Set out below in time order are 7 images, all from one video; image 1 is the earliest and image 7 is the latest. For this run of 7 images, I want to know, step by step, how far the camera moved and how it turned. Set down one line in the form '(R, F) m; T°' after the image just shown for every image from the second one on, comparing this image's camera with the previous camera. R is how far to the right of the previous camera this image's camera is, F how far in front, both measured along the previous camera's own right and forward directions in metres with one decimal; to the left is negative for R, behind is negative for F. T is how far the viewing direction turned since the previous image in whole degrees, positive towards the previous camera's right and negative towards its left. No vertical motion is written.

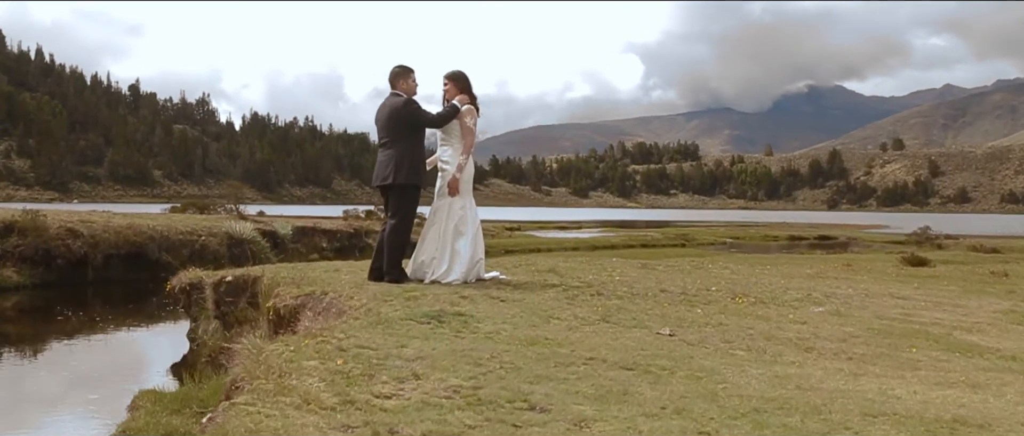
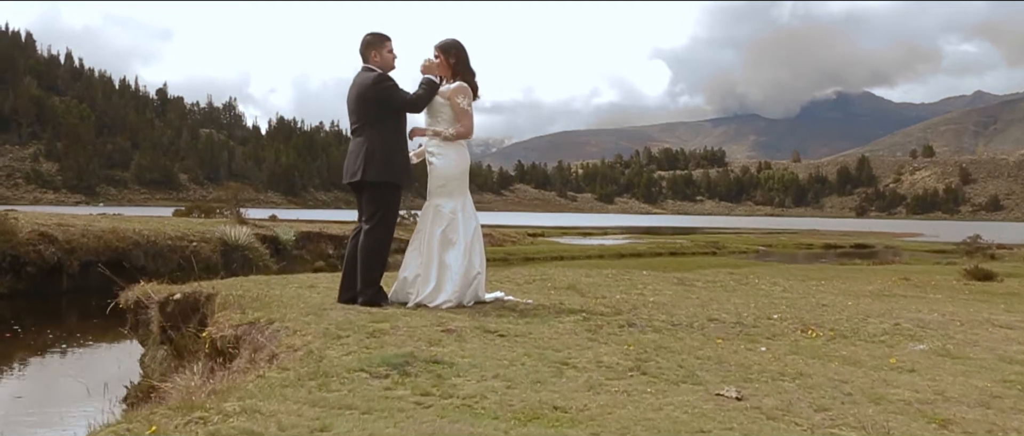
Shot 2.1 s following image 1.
(+0.2, +2.2) m; -2°
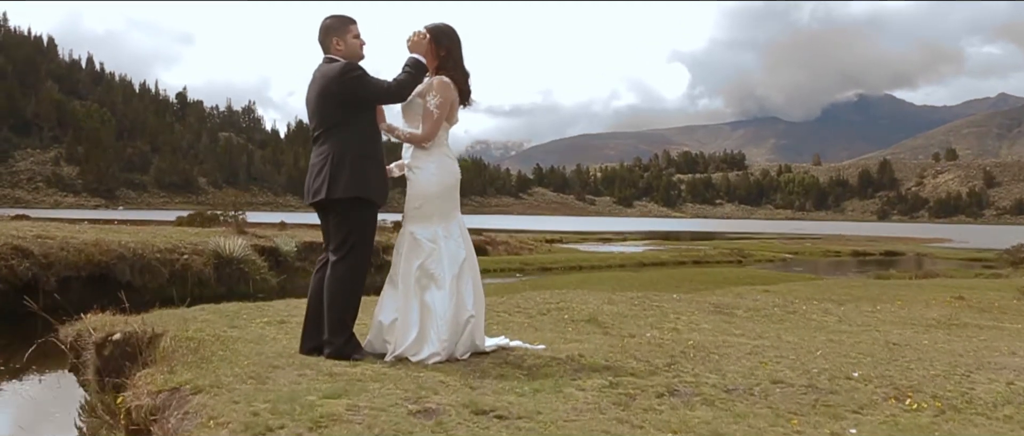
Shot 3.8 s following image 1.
(+0.1, +1.8) m; -1°
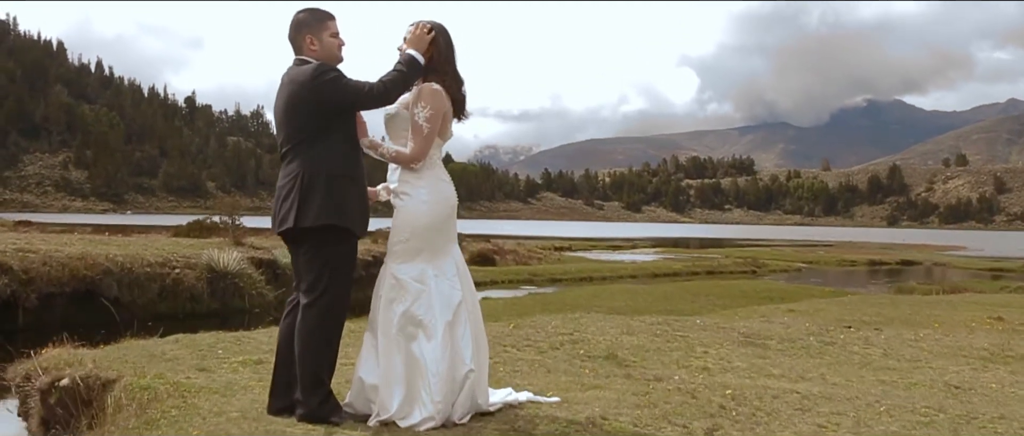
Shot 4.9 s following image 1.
(0.0, +1.1) m; -1°
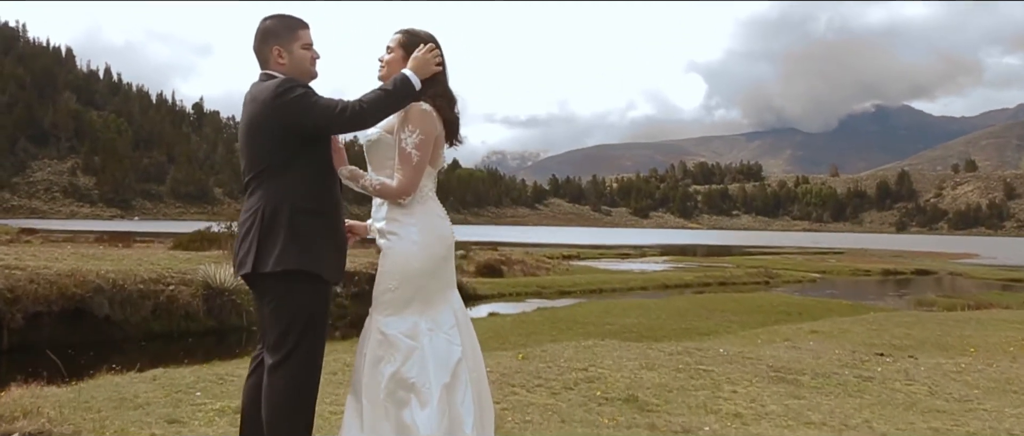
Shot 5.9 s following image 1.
(0.0, +0.9) m; -1°
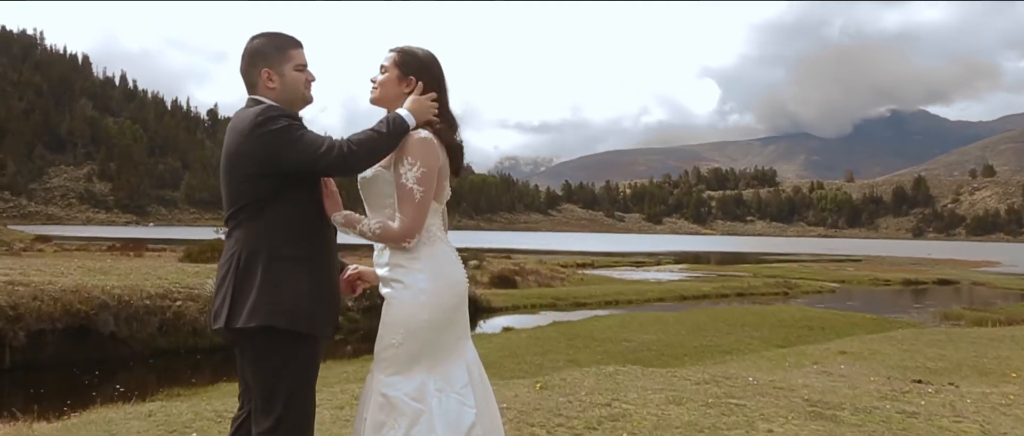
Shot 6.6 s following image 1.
(-0.1, +0.6) m; -1°
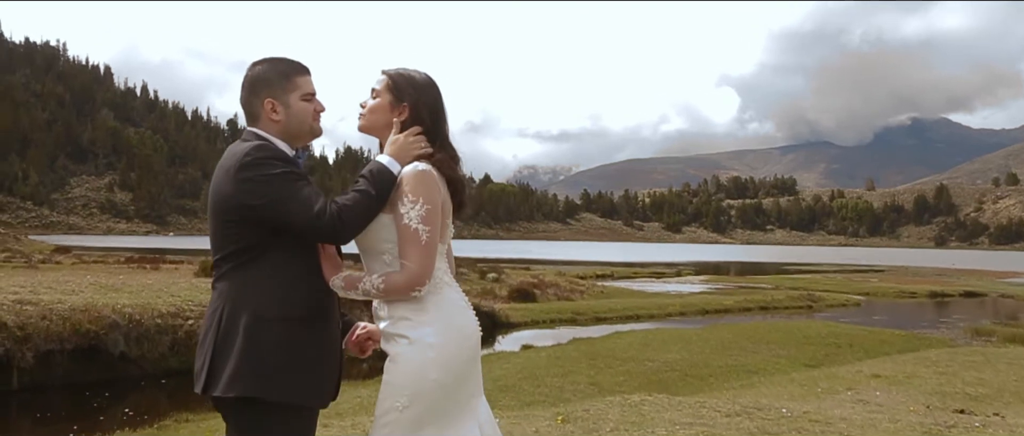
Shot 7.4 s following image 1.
(0.0, +0.5) m; -1°
